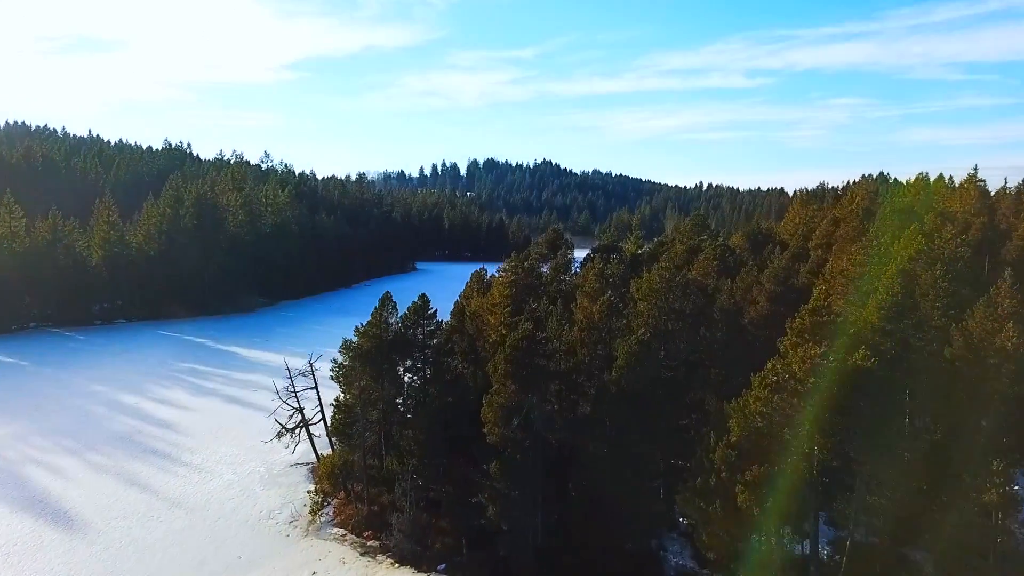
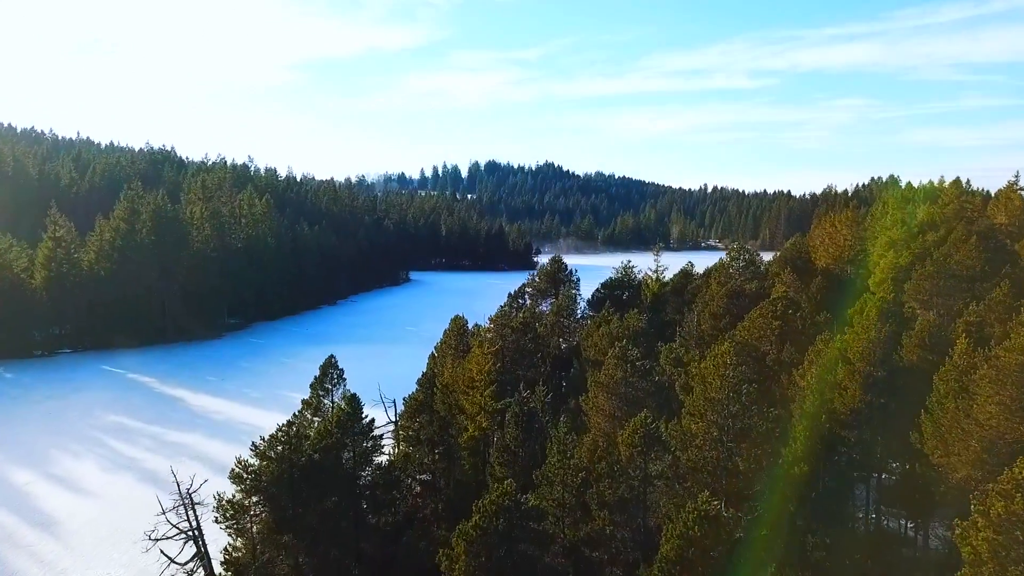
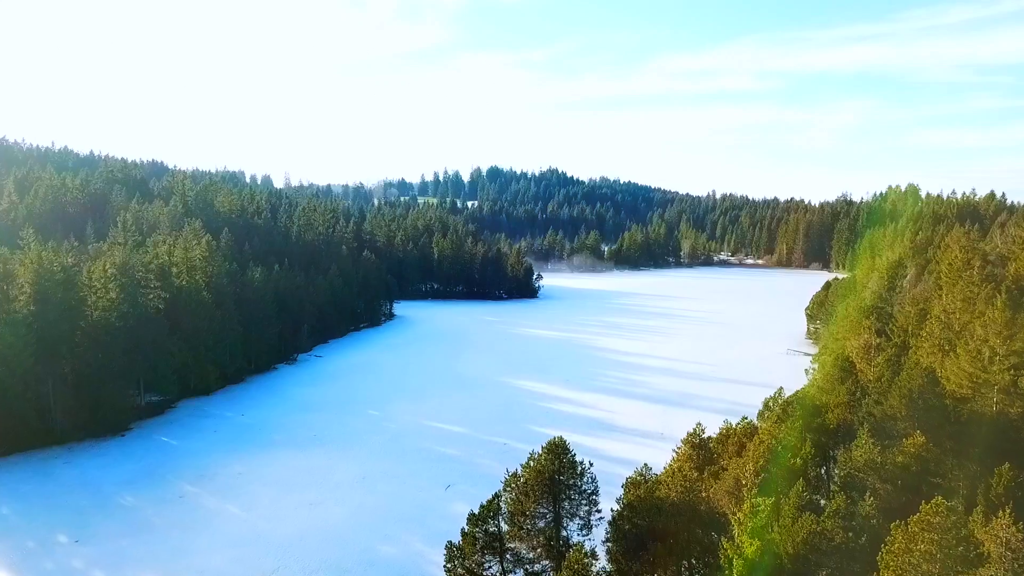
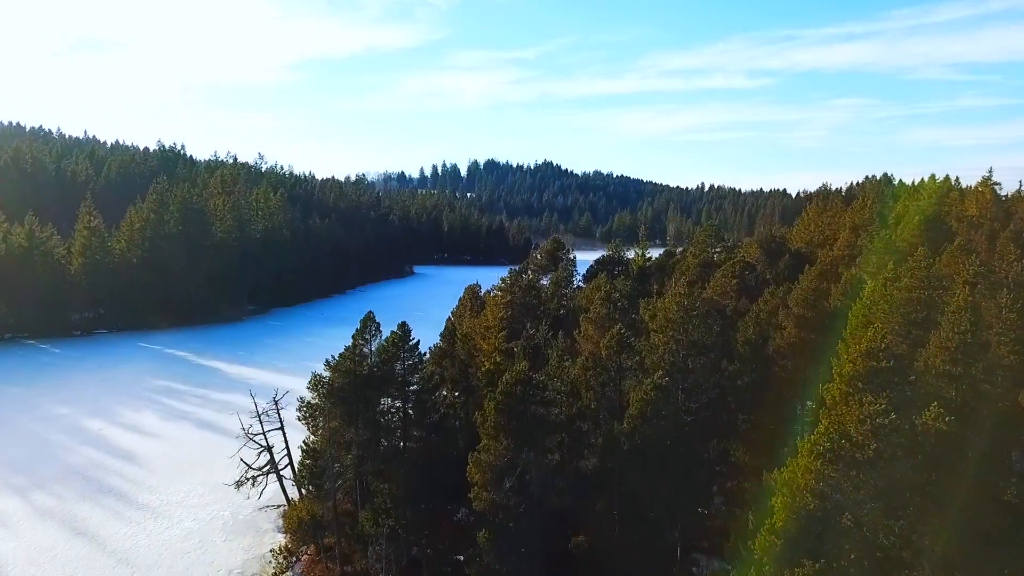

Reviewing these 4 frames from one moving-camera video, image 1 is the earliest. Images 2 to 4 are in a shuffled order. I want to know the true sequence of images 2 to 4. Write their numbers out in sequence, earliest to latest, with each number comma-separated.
4, 2, 3
